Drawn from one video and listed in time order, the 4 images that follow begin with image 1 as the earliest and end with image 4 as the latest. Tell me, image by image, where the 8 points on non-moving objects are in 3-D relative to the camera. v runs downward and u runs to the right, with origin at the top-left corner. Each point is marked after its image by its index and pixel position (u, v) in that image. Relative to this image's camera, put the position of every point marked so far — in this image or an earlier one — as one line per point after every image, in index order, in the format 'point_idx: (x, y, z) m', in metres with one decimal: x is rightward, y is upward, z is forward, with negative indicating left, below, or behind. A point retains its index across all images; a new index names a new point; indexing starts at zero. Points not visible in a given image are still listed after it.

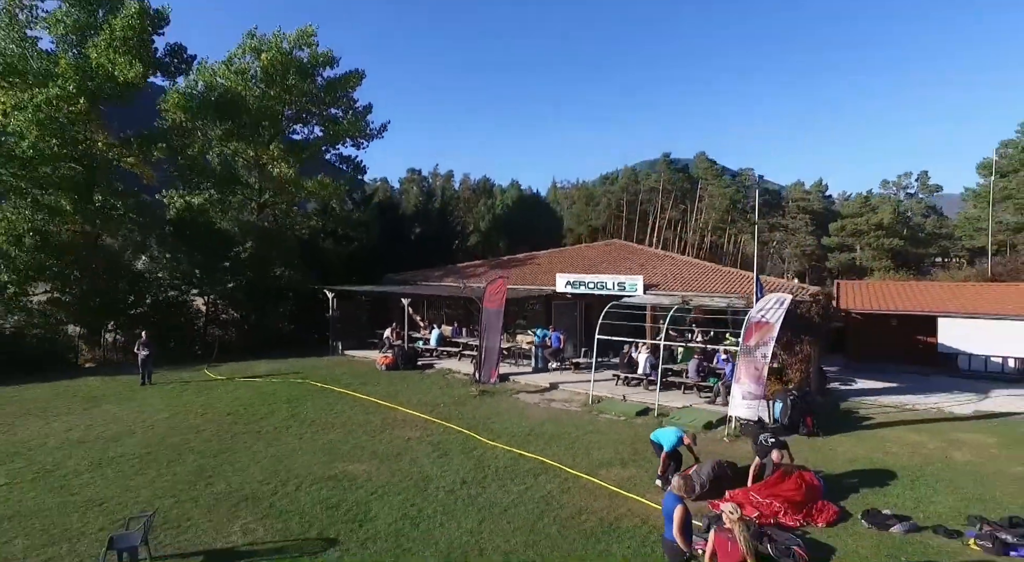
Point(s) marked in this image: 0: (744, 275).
0: (+5.1, +0.1, +13.5) m
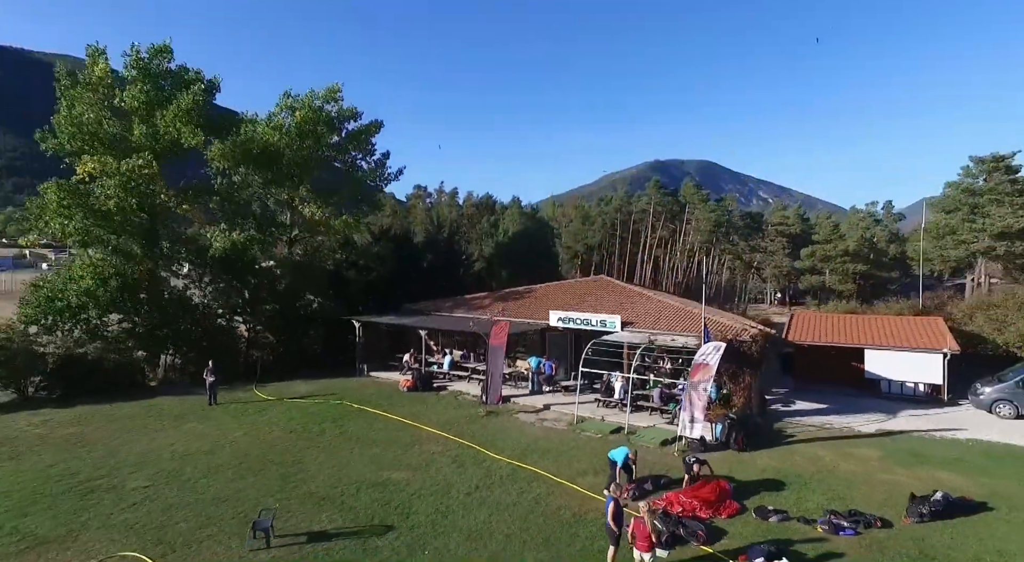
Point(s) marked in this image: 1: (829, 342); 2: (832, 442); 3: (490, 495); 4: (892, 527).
0: (+5.2, -0.9, +16.3) m
1: (+8.9, -1.8, +17.1) m
2: (+6.6, -3.3, +12.4) m
3: (-0.4, -3.5, +10.0) m
4: (+5.3, -3.5, +8.5) m
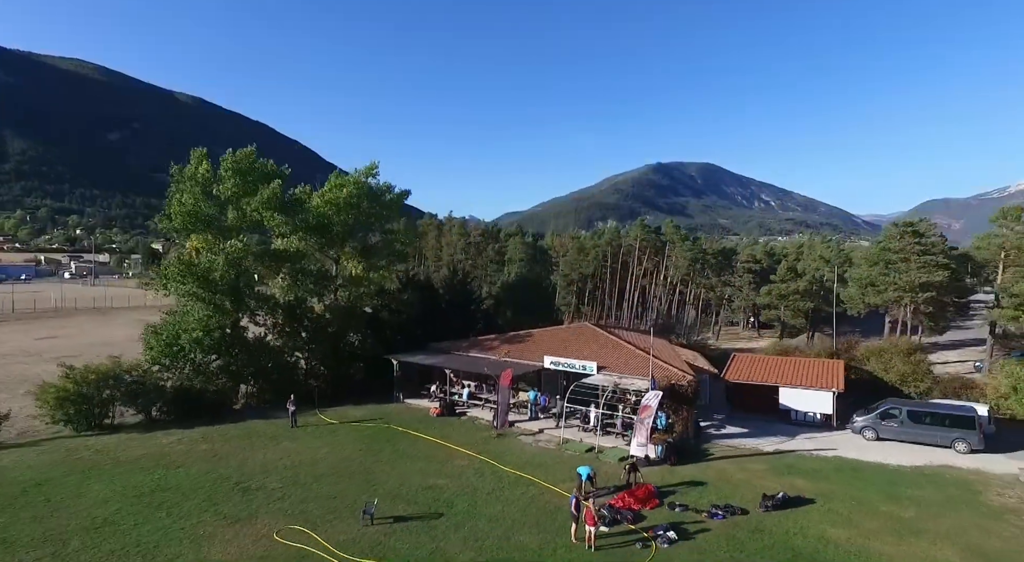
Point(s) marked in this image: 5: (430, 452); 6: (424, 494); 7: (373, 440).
0: (+5.3, -2.8, +21.7) m
1: (+9.0, -3.8, +22.6) m
2: (+6.7, -5.3, +17.8) m
3: (-0.2, -5.4, +15.4) m
4: (+5.4, -5.4, +14.0) m
5: (-2.5, -5.3, +18.6) m
6: (-2.2, -5.4, +15.3) m
7: (-4.5, -5.2, +19.5) m
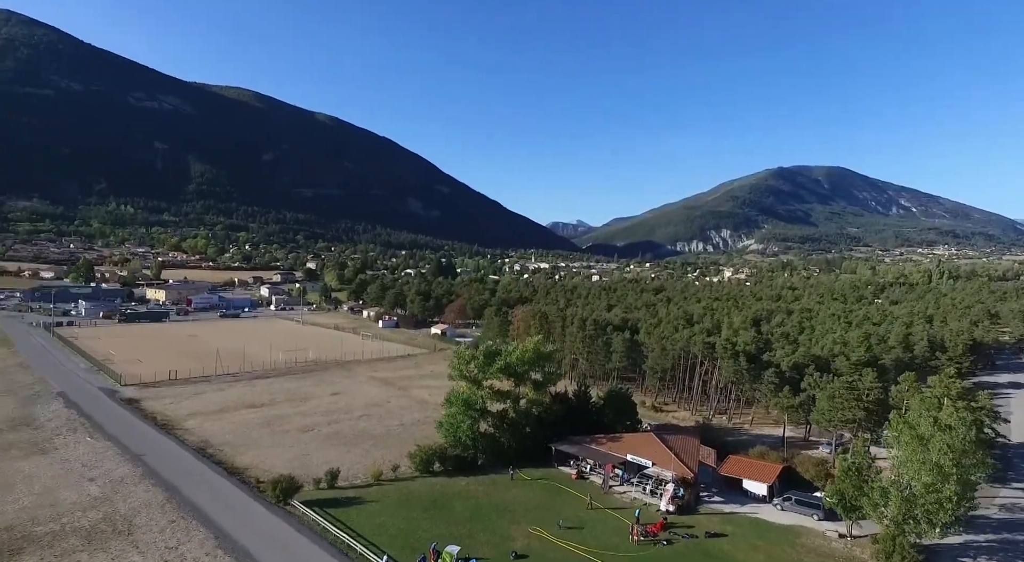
0: (+12.9, -13.5, +45.2) m
1: (+16.6, -14.6, +45.4) m
2: (+13.5, -16.0, +41.1) m
3: (+6.2, -15.9, +40.0) m
4: (+11.6, -16.0, +37.6) m
5: (+4.6, -15.7, +43.5) m
6: (+4.3, -15.8, +40.2) m
7: (+2.8, -15.6, +44.8) m
